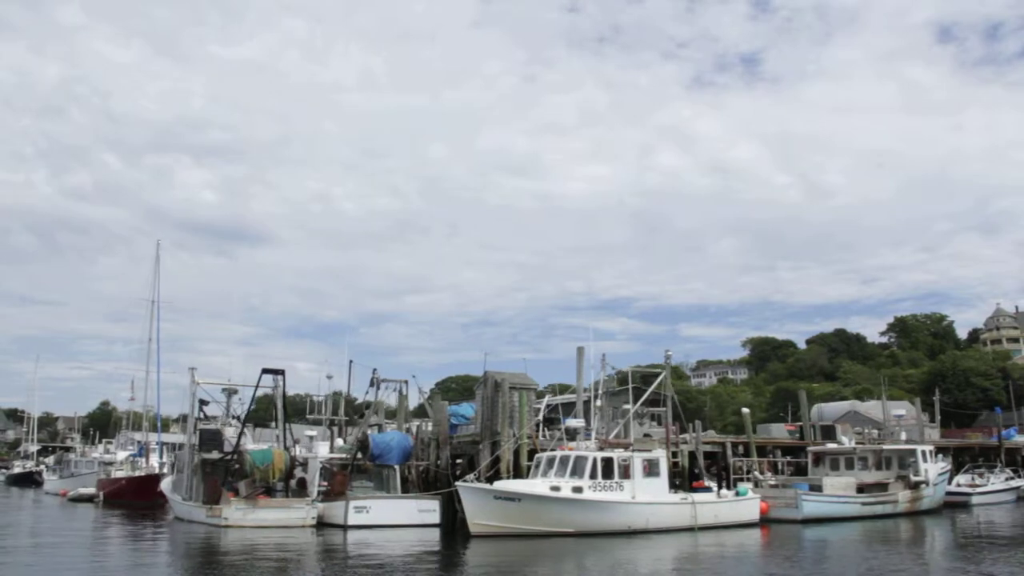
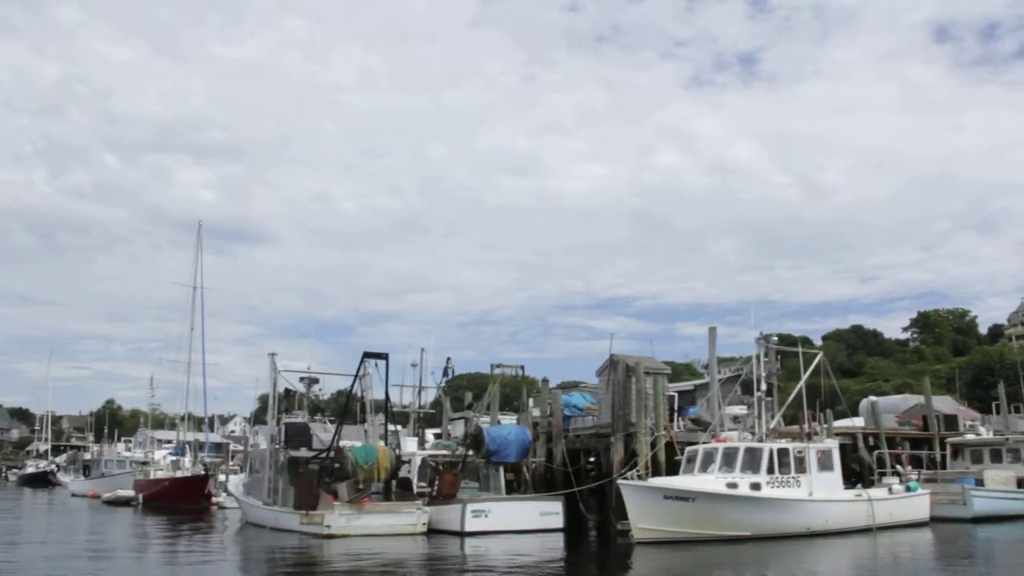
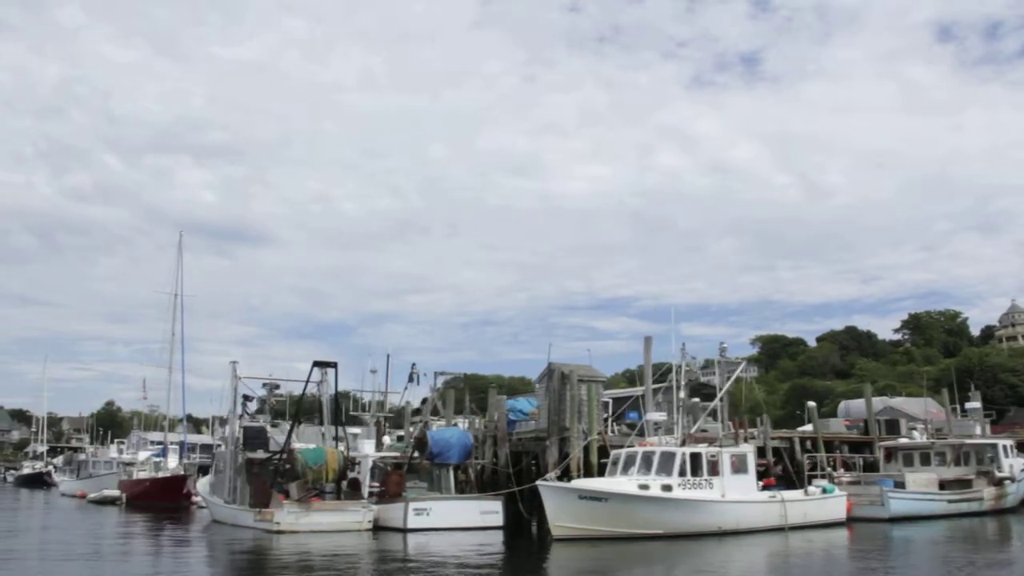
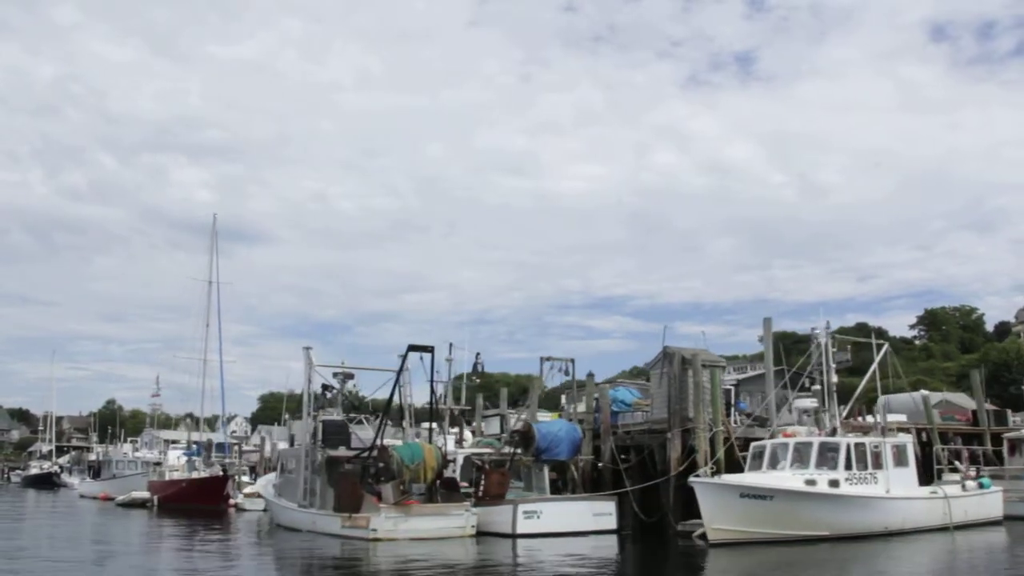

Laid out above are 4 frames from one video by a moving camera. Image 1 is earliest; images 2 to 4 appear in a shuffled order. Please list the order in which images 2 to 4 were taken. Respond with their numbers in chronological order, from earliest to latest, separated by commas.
3, 2, 4
